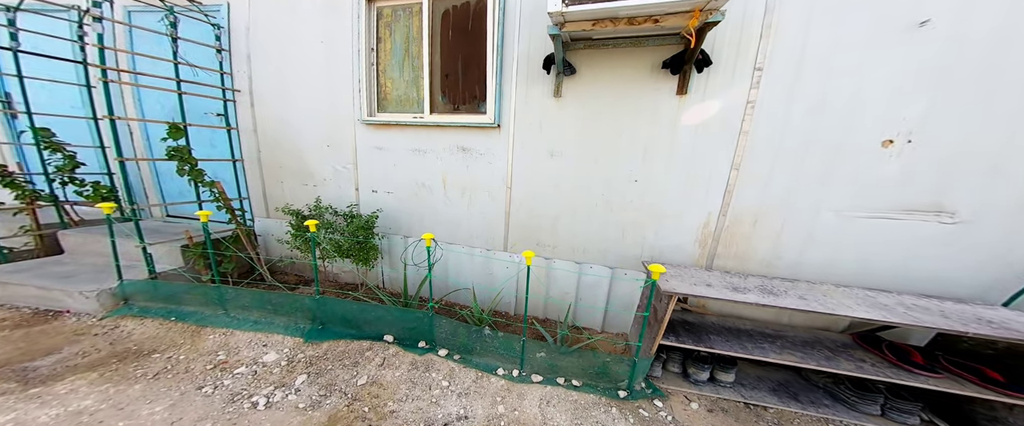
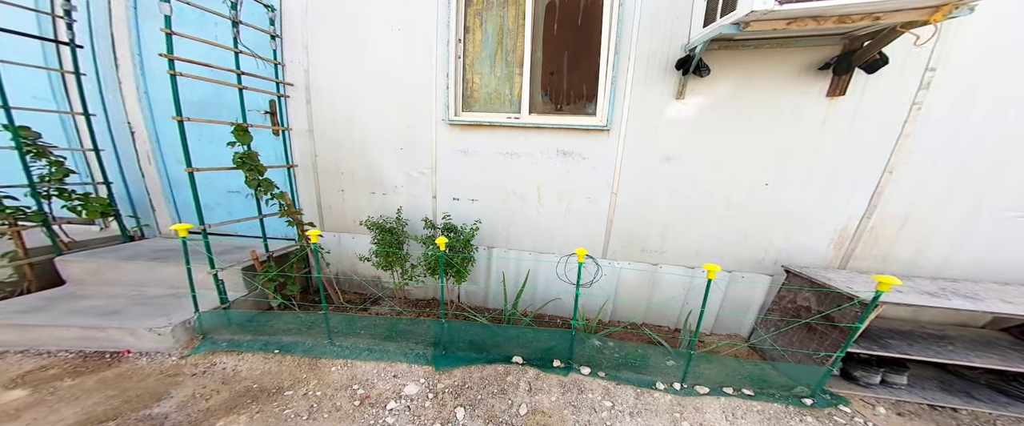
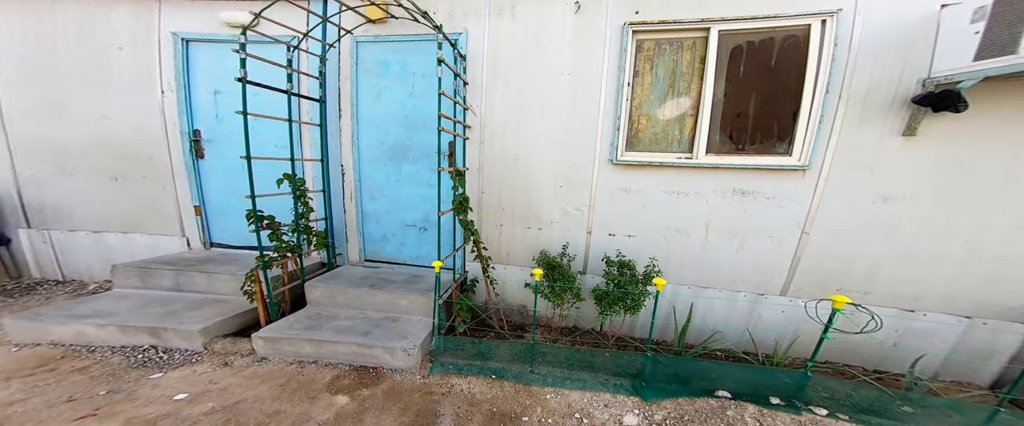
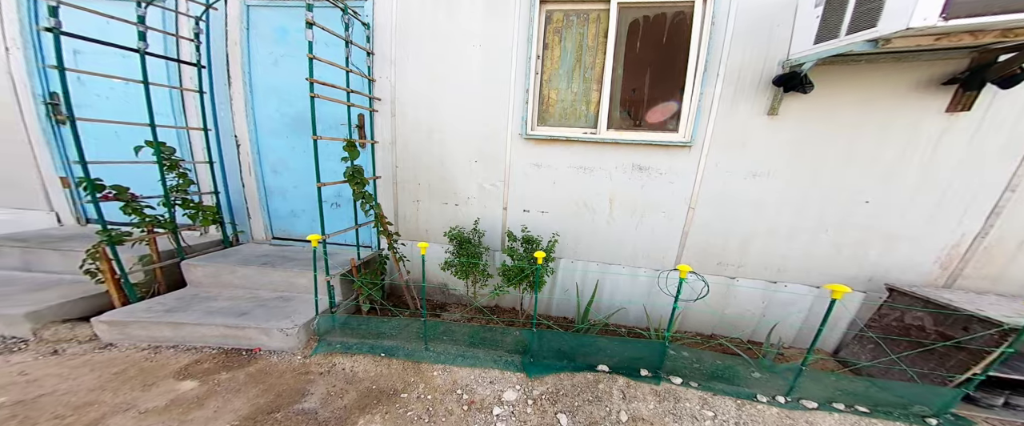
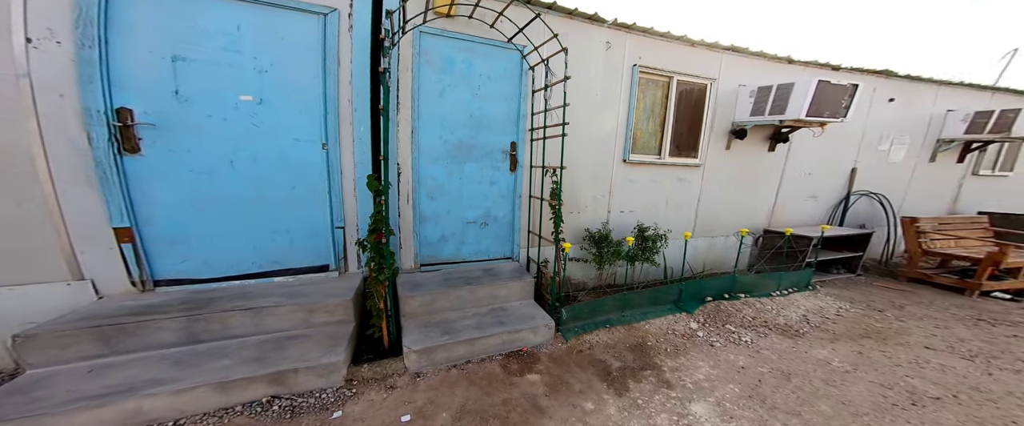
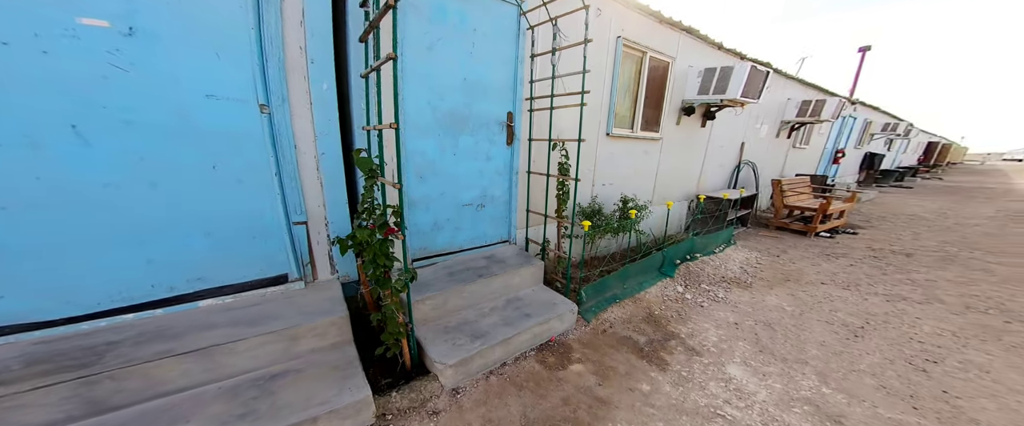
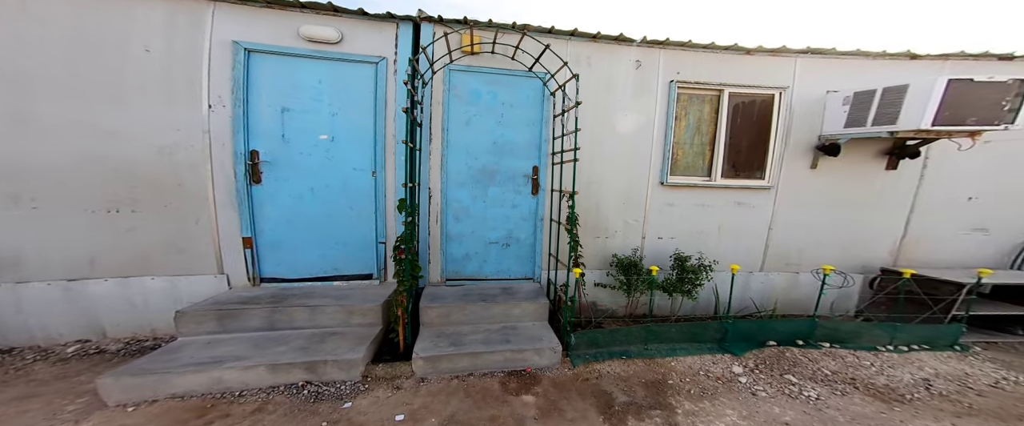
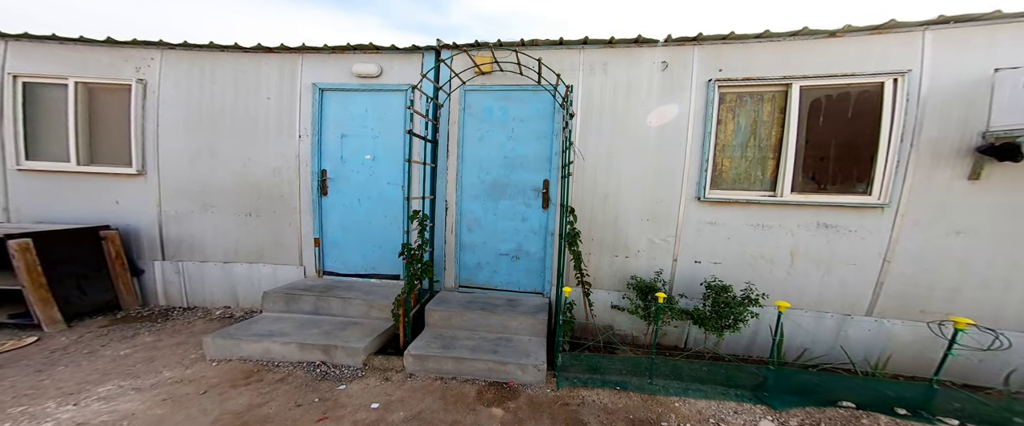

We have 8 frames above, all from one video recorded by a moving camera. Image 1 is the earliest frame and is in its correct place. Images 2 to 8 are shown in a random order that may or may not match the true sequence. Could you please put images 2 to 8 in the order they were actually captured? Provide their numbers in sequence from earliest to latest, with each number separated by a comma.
2, 4, 3, 8, 7, 5, 6
